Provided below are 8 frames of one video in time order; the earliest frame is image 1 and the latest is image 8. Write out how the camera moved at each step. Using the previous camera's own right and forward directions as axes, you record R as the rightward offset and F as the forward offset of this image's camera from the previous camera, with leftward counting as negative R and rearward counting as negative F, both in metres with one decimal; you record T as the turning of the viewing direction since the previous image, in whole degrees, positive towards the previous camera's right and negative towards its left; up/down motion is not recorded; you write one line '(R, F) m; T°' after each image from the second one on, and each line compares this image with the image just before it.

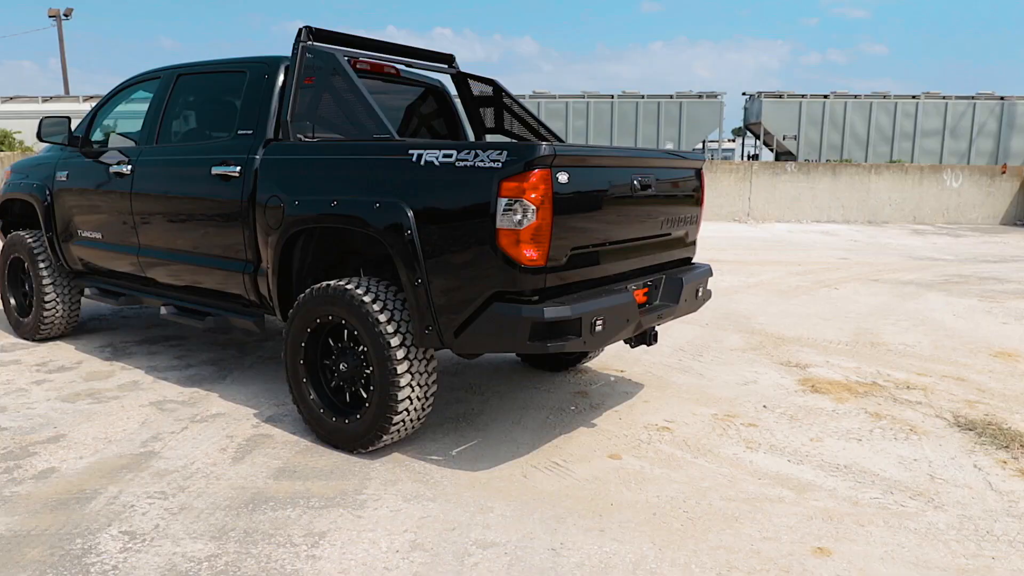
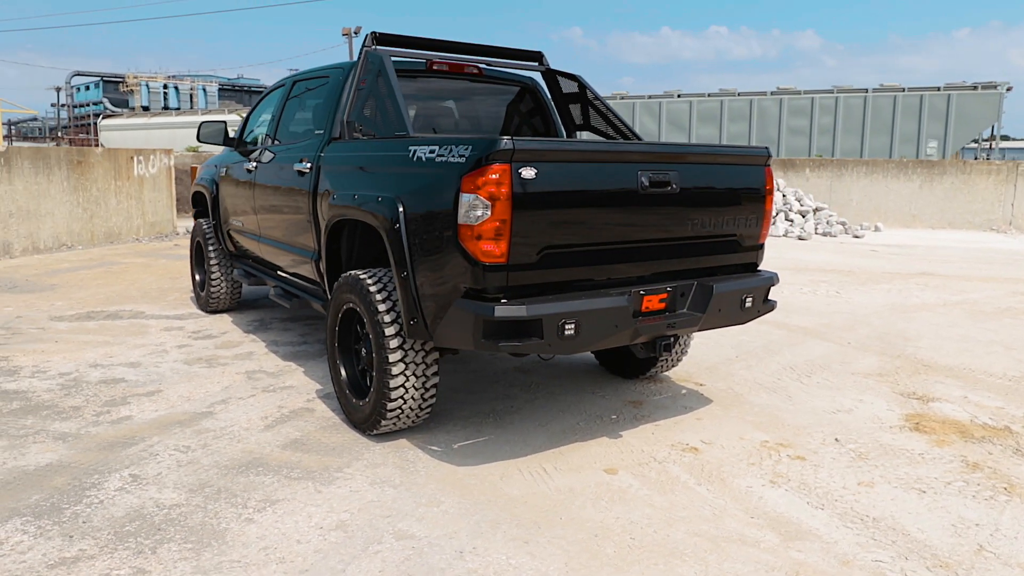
(+1.3, +0.3) m; -20°
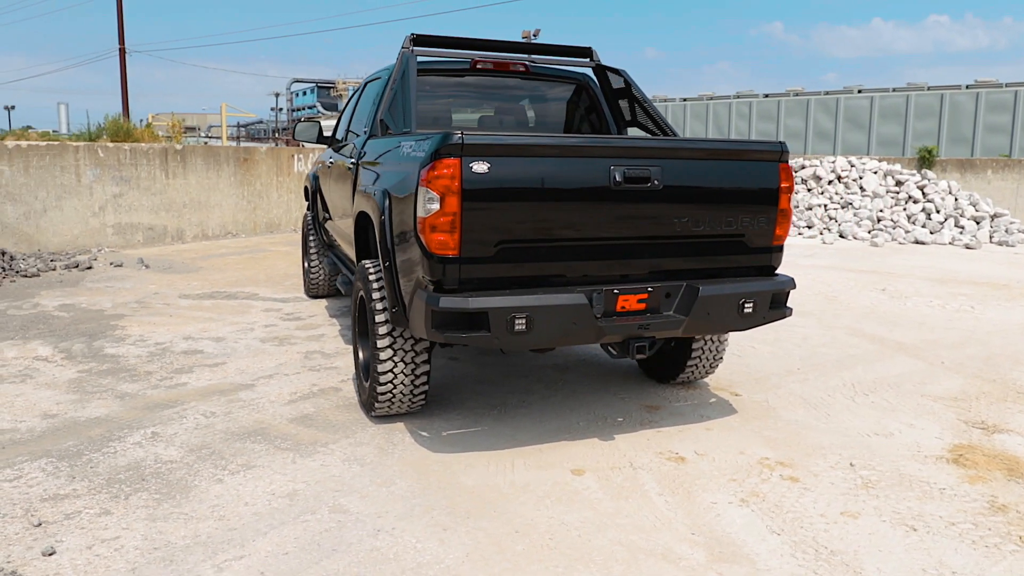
(+1.0, +0.1) m; -14°
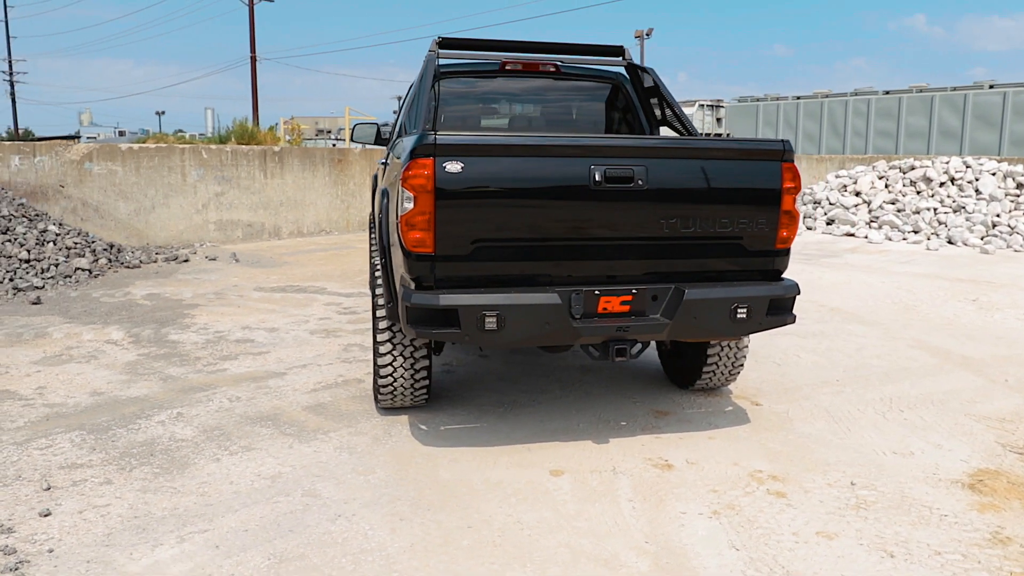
(+0.6, 0.0) m; -9°
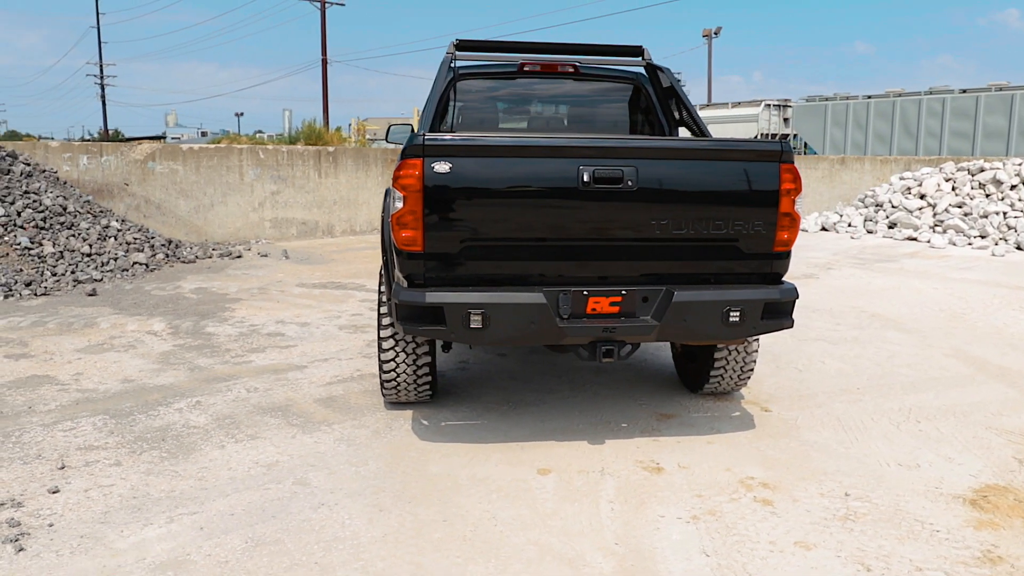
(+0.4, 0.0) m; -5°
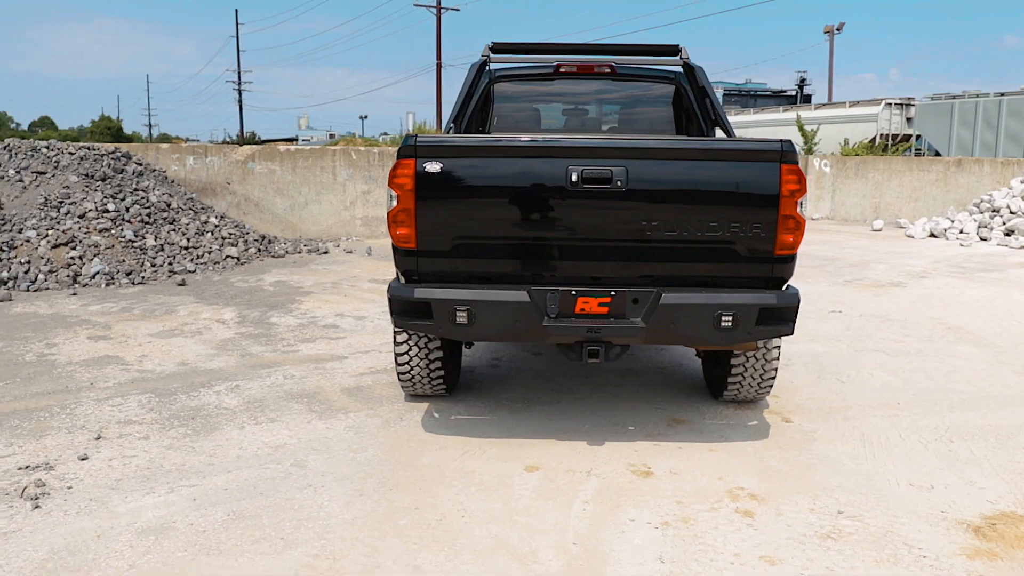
(+0.6, 0.0) m; -9°
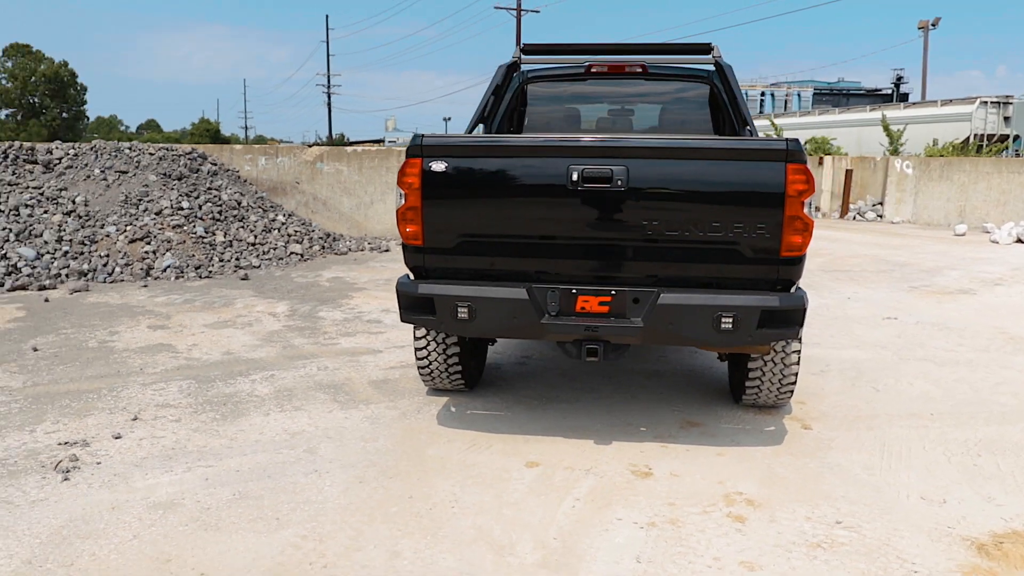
(+0.4, 0.0) m; -6°
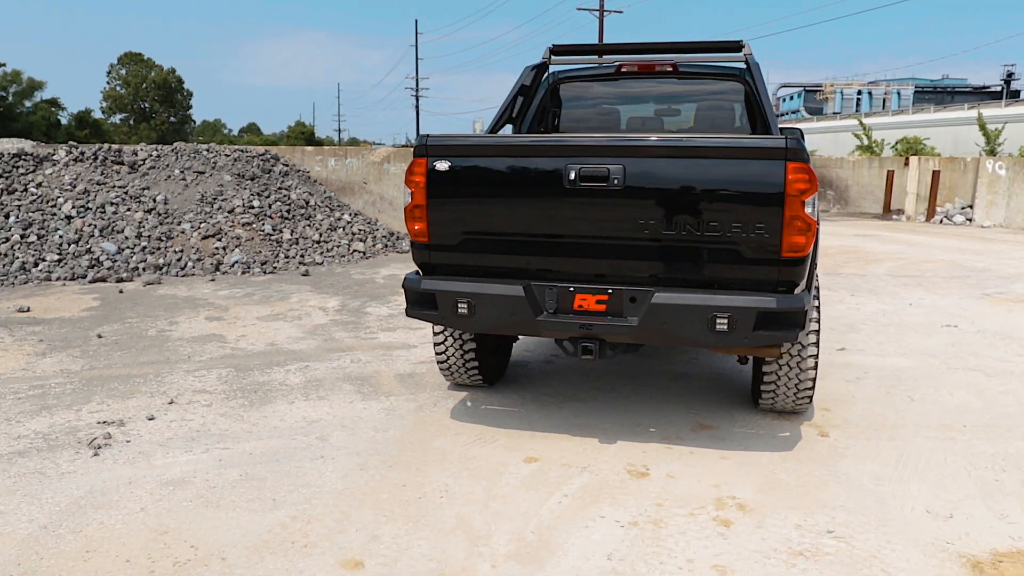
(+0.4, 0.0) m; -6°
